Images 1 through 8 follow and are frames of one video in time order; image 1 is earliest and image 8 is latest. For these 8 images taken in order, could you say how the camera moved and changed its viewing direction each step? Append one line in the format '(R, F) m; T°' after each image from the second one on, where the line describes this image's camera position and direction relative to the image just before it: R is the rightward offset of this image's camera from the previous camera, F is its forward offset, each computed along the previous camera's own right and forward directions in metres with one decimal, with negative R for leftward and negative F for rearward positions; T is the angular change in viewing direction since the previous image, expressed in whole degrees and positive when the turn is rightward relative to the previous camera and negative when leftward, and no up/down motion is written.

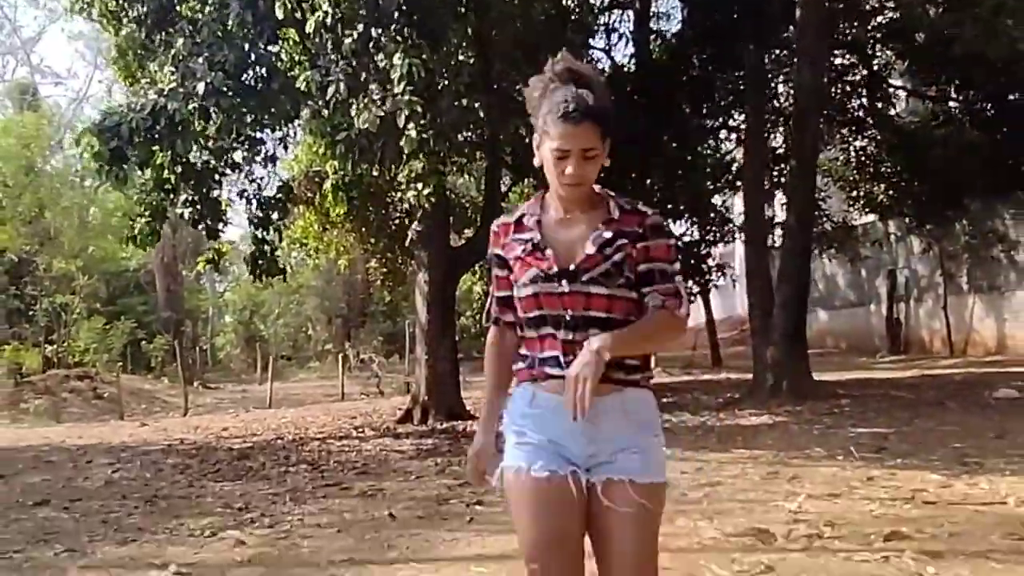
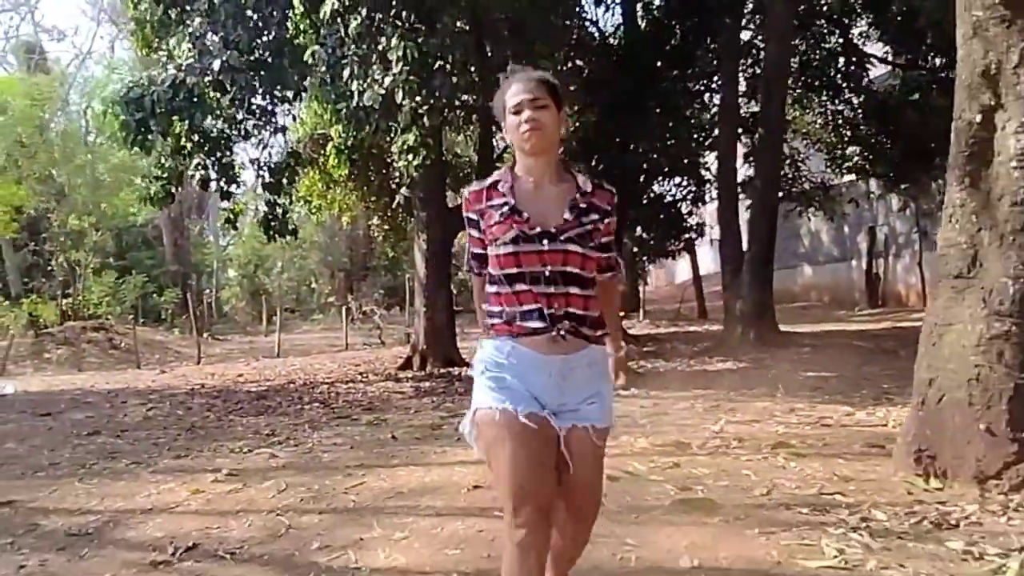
(+0.1, -1.2) m; 0°
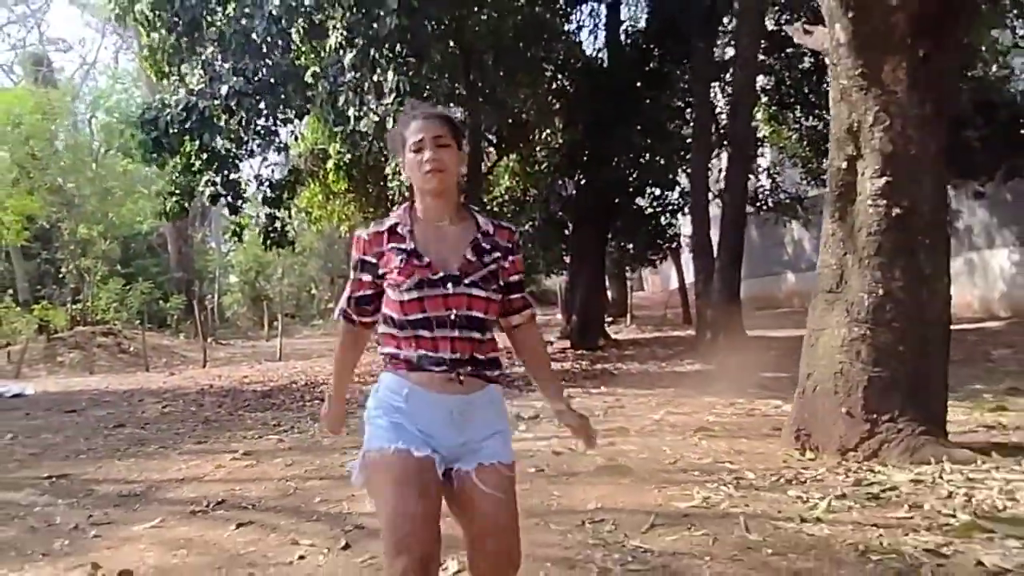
(+0.2, -1.1) m; 0°
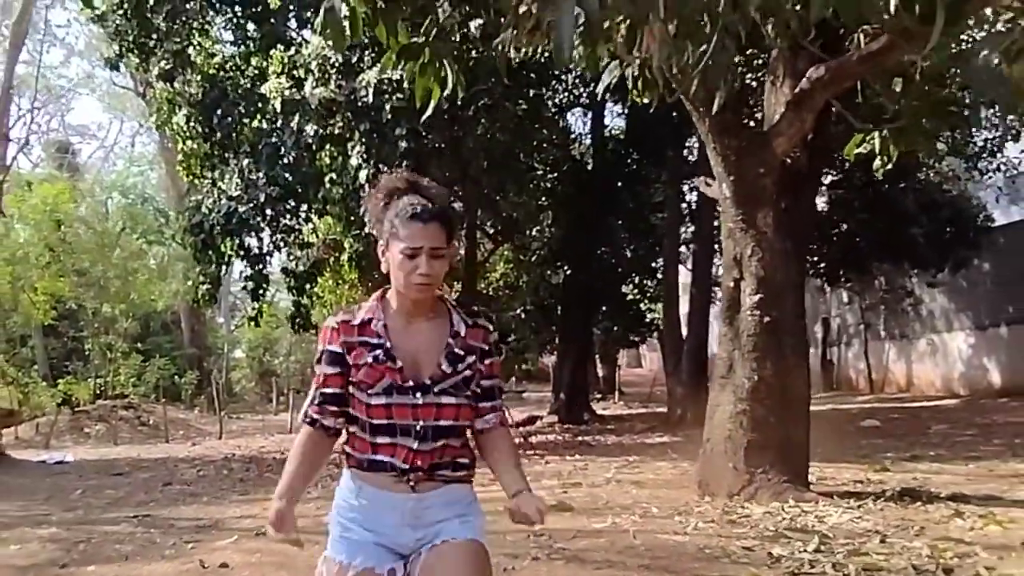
(+0.2, -2.0) m; 0°
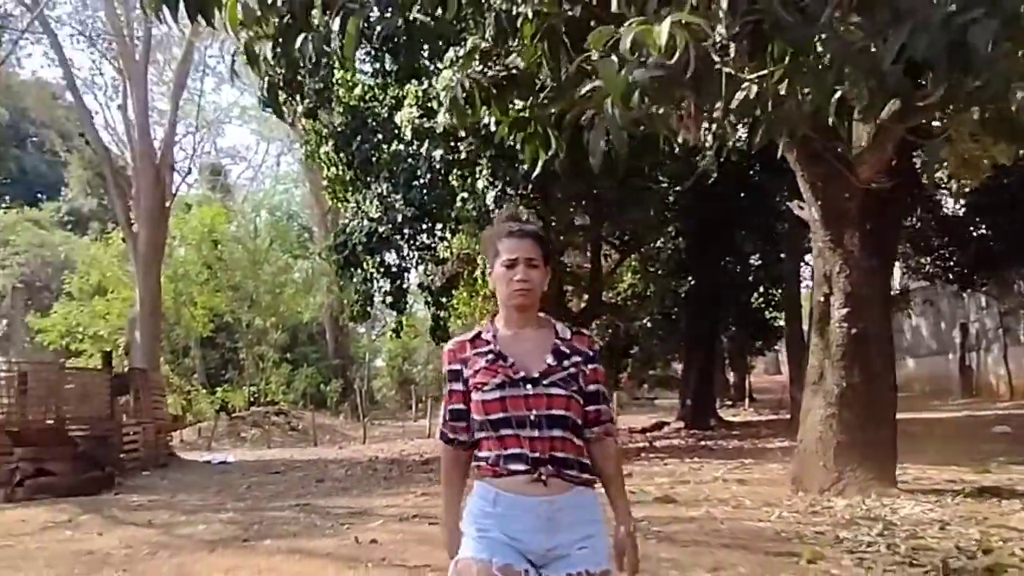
(+0.2, -1.0) m; -7°
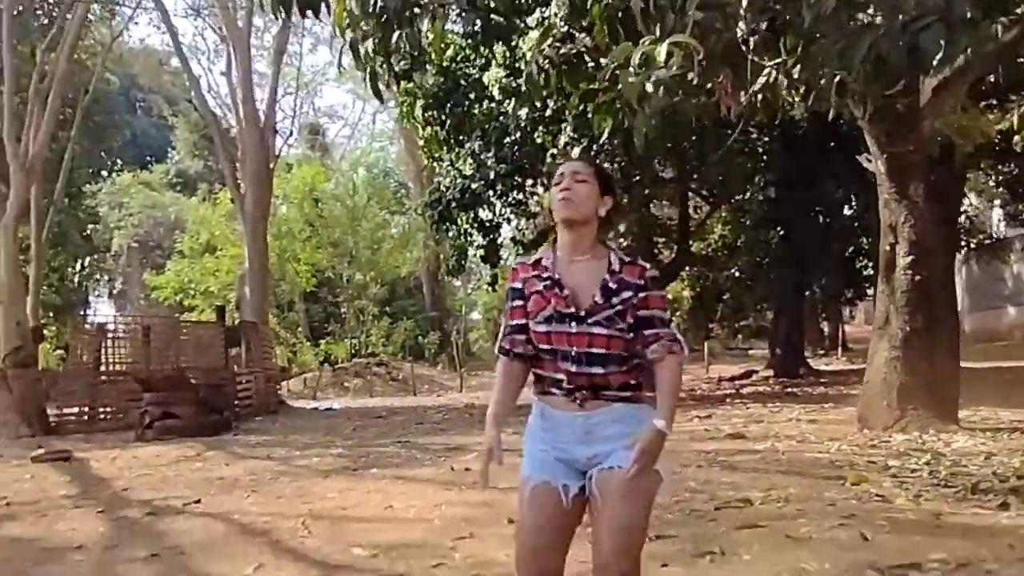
(+0.1, -0.7) m; -5°
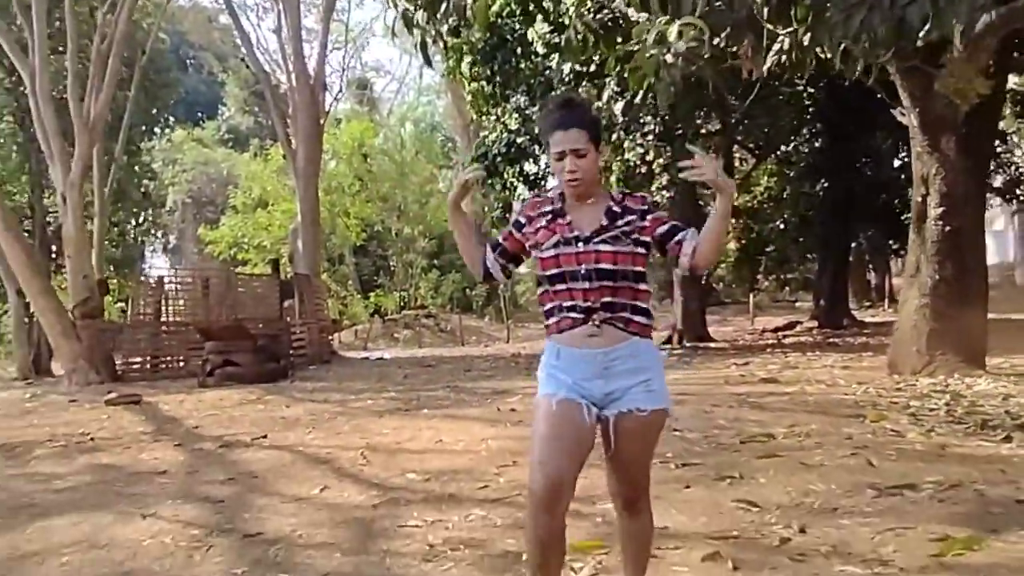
(0.0, -0.4) m; -3°
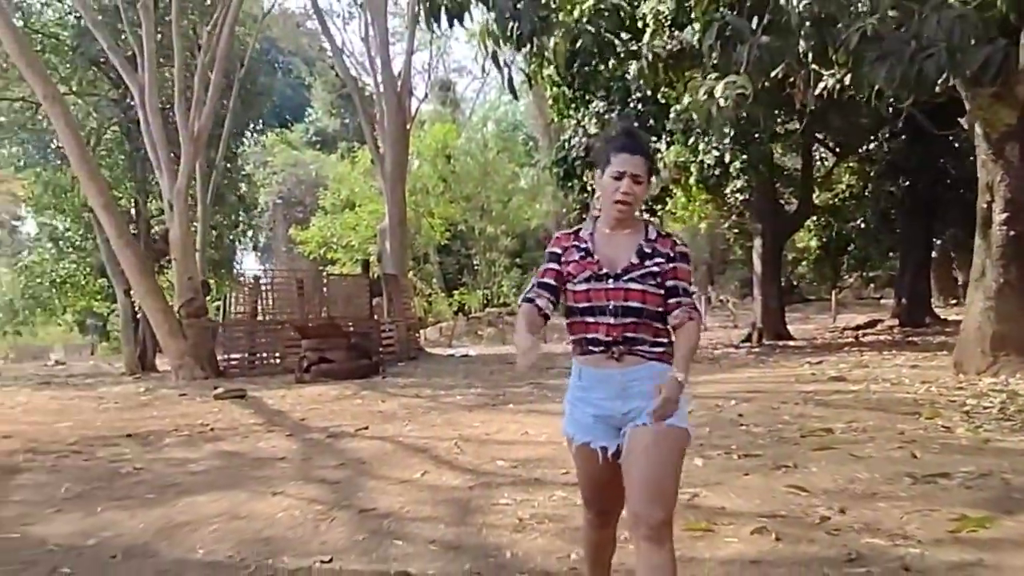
(0.0, -0.6) m; -4°
